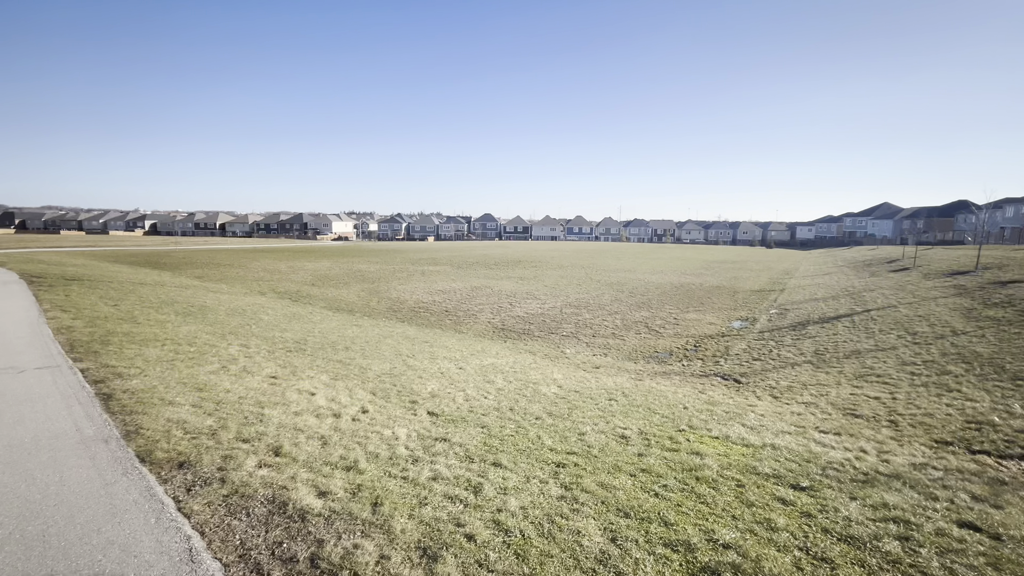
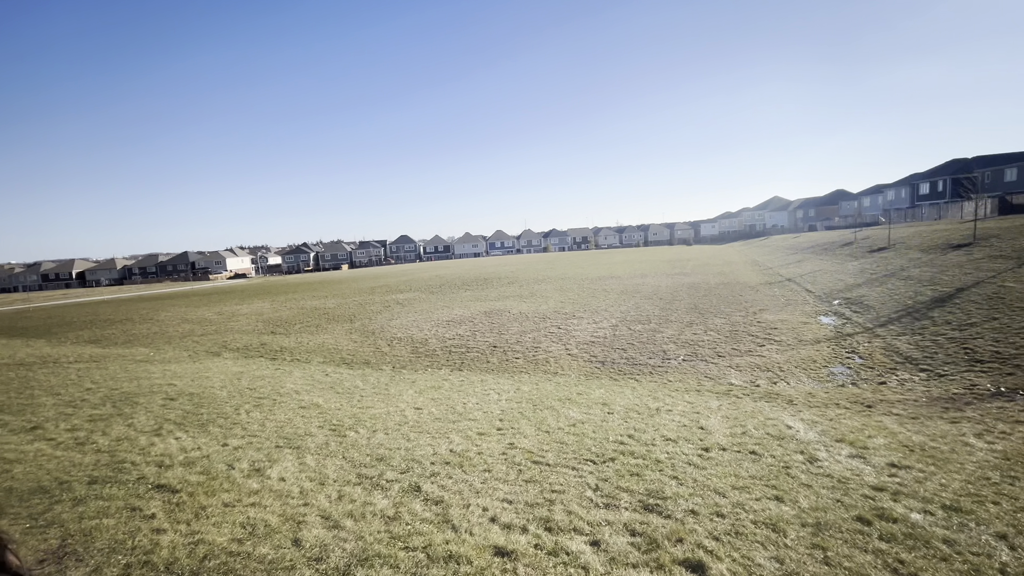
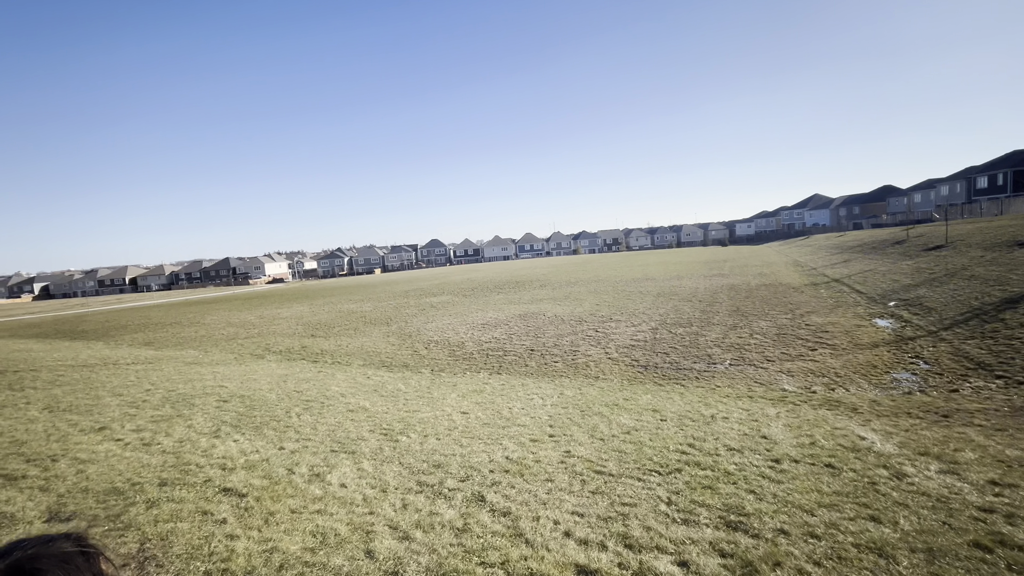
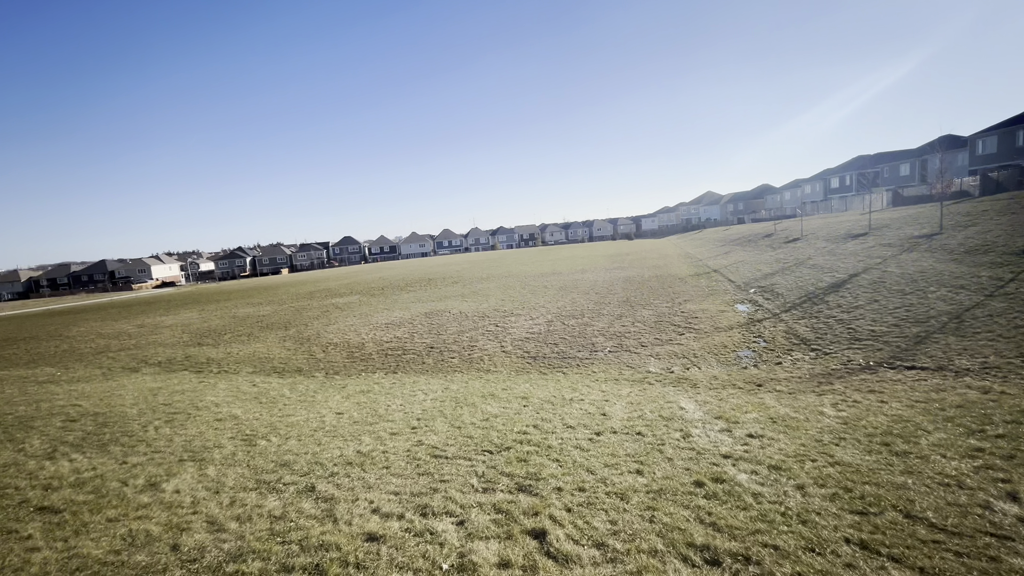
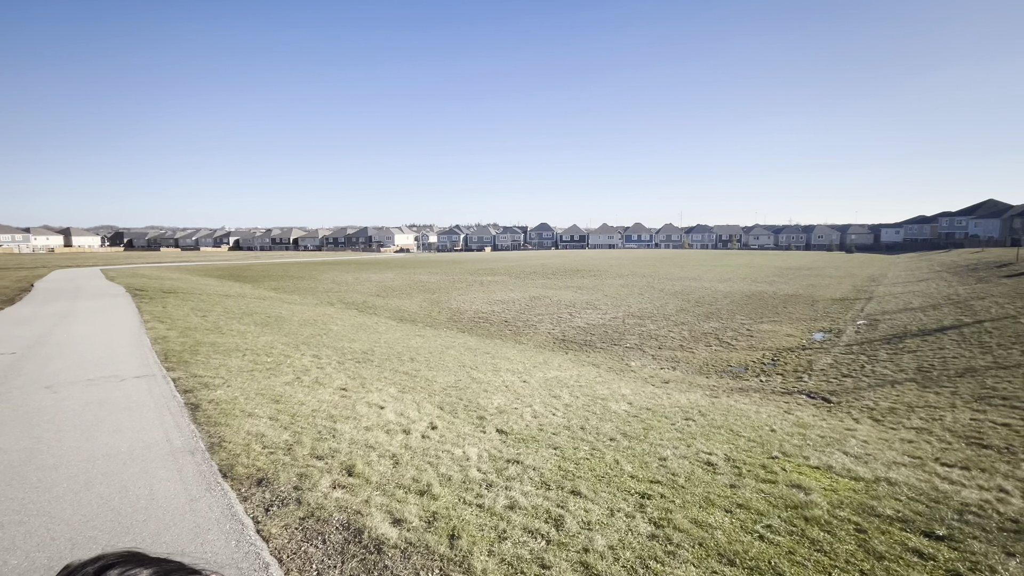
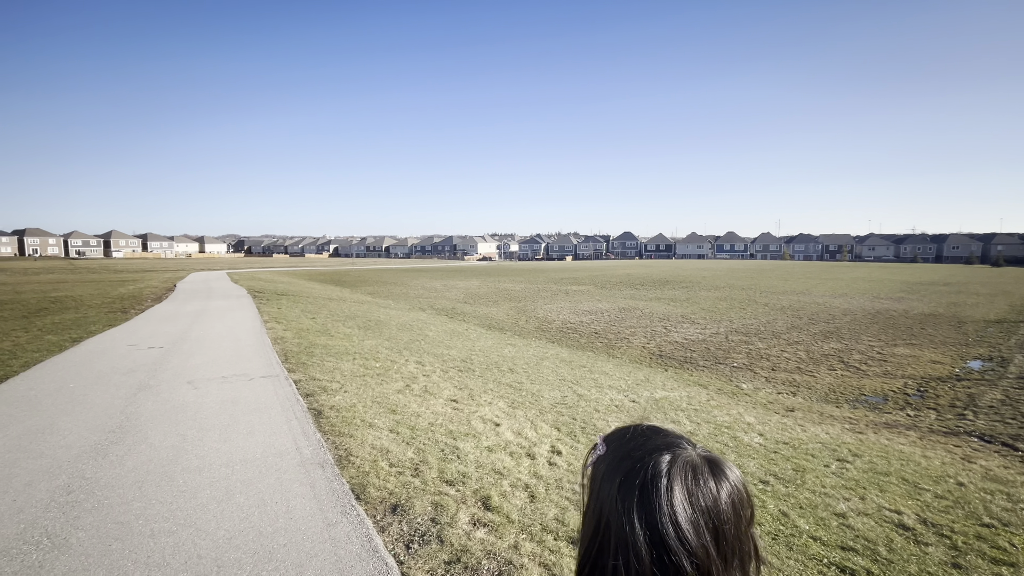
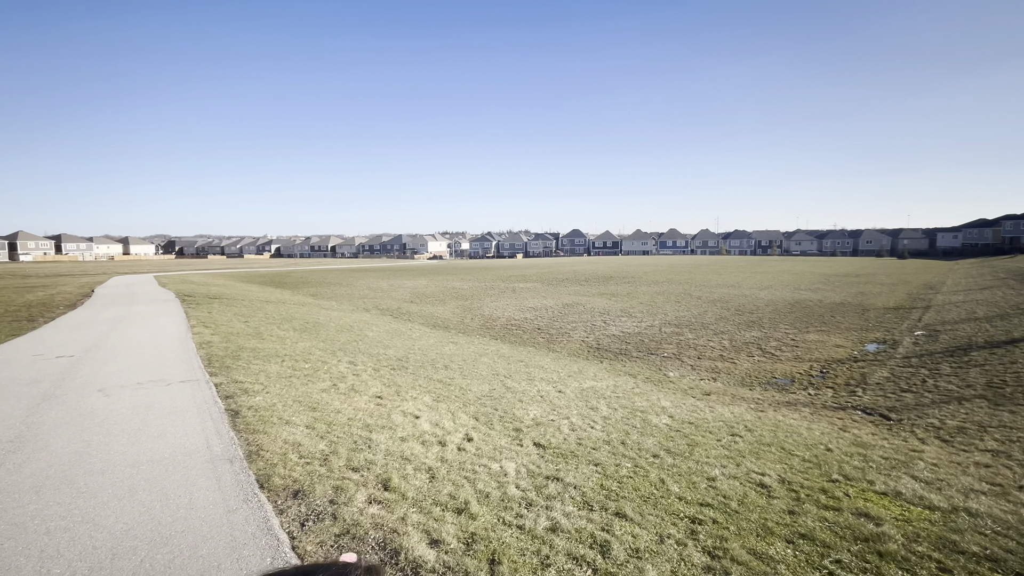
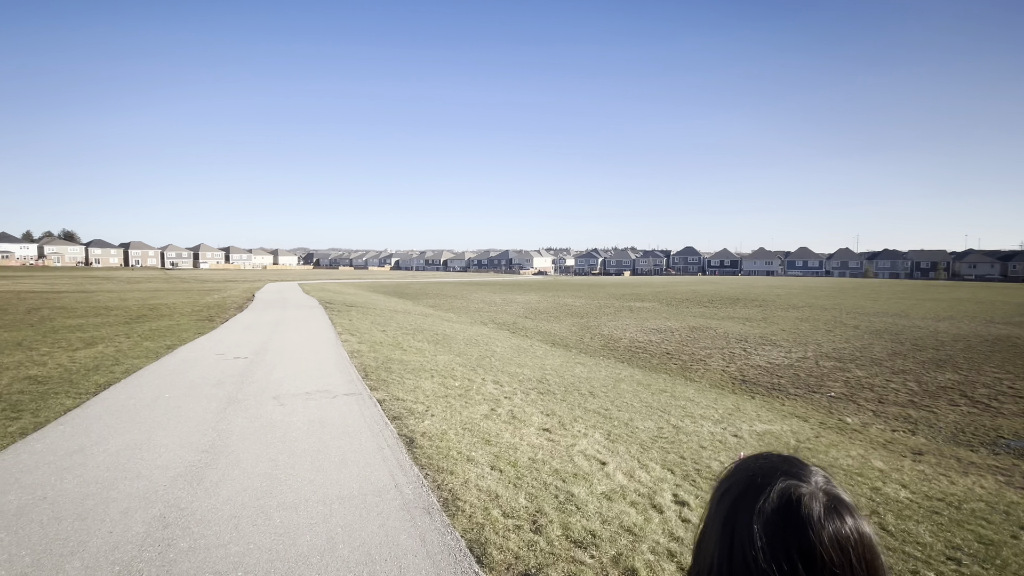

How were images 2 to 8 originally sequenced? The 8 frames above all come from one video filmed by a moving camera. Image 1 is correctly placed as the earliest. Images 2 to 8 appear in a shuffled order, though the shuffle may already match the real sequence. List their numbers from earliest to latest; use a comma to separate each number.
5, 7, 6, 8, 4, 2, 3
